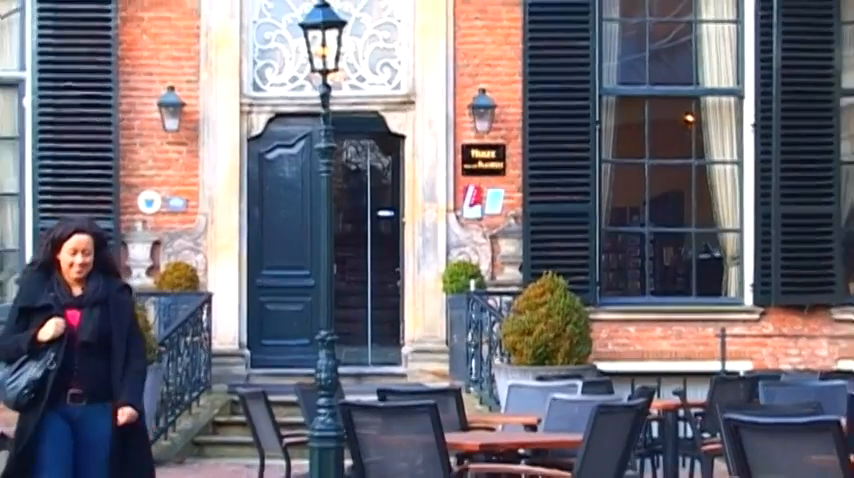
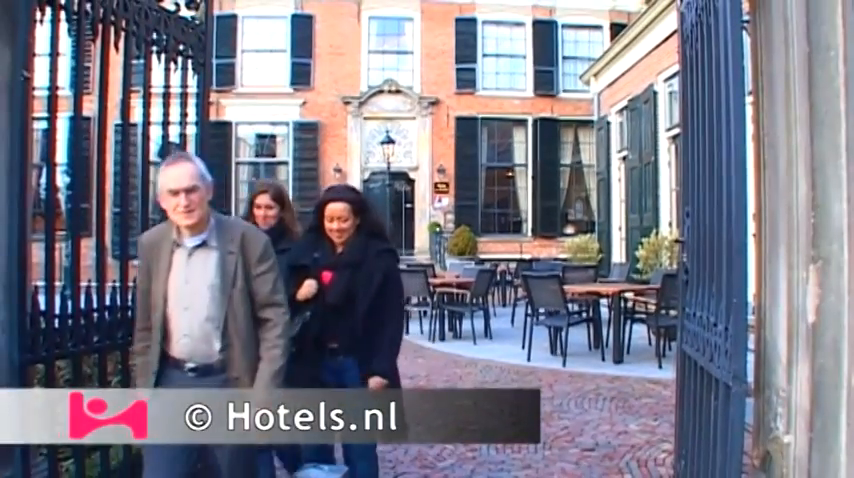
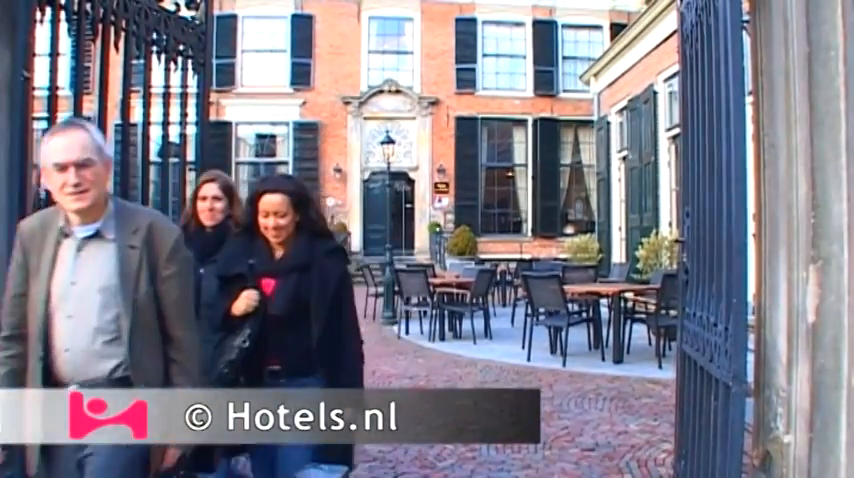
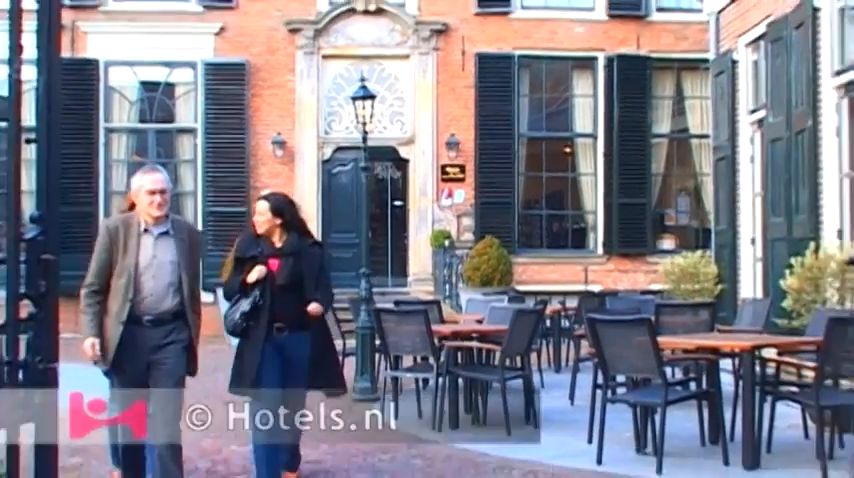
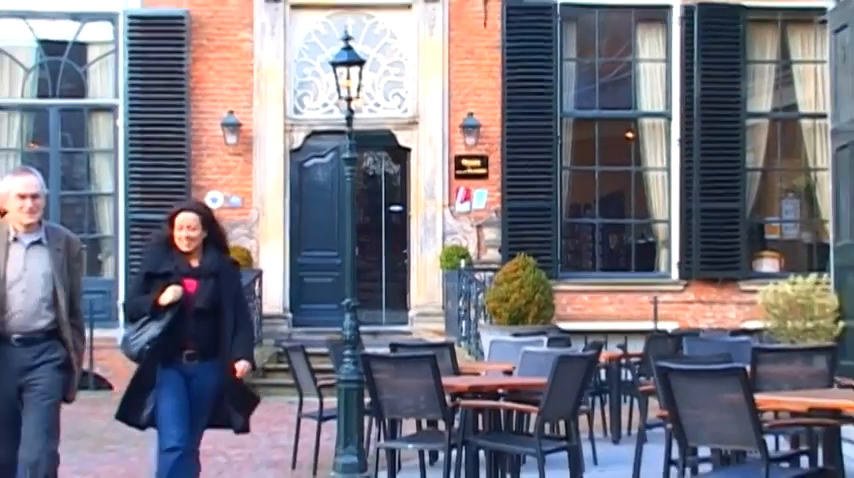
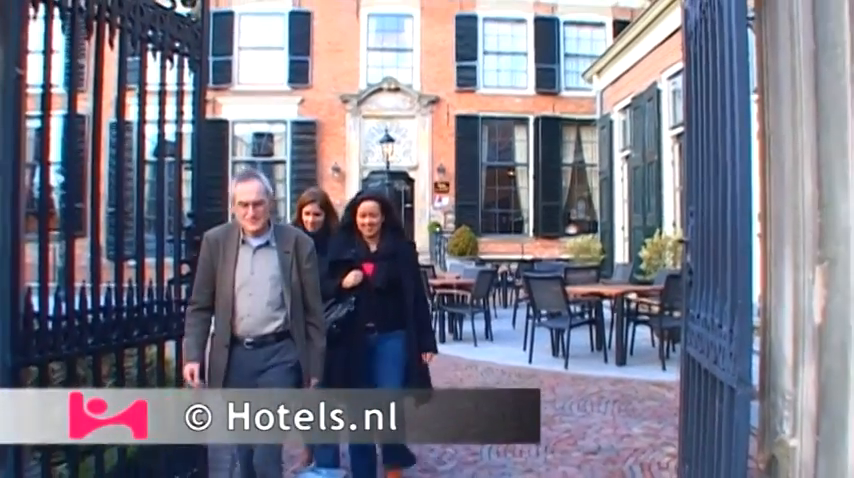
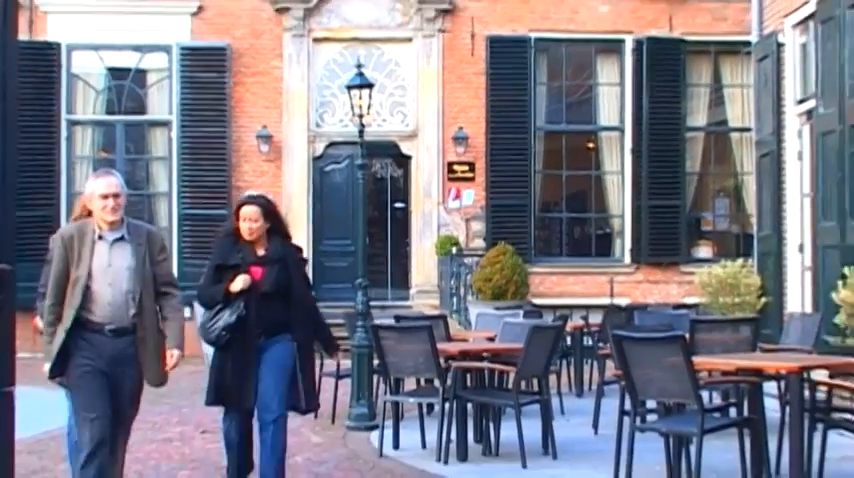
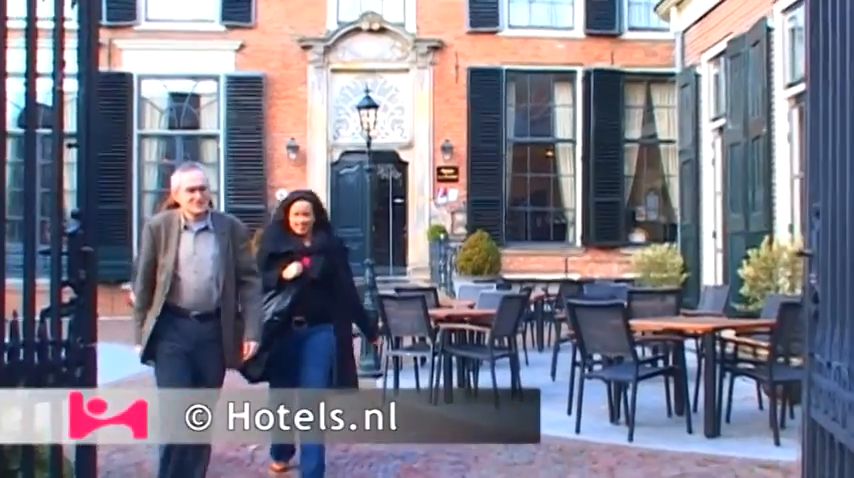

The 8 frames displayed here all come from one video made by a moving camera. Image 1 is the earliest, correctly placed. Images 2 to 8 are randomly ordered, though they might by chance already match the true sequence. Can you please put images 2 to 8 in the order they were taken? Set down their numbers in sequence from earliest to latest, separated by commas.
5, 7, 4, 8, 6, 2, 3
